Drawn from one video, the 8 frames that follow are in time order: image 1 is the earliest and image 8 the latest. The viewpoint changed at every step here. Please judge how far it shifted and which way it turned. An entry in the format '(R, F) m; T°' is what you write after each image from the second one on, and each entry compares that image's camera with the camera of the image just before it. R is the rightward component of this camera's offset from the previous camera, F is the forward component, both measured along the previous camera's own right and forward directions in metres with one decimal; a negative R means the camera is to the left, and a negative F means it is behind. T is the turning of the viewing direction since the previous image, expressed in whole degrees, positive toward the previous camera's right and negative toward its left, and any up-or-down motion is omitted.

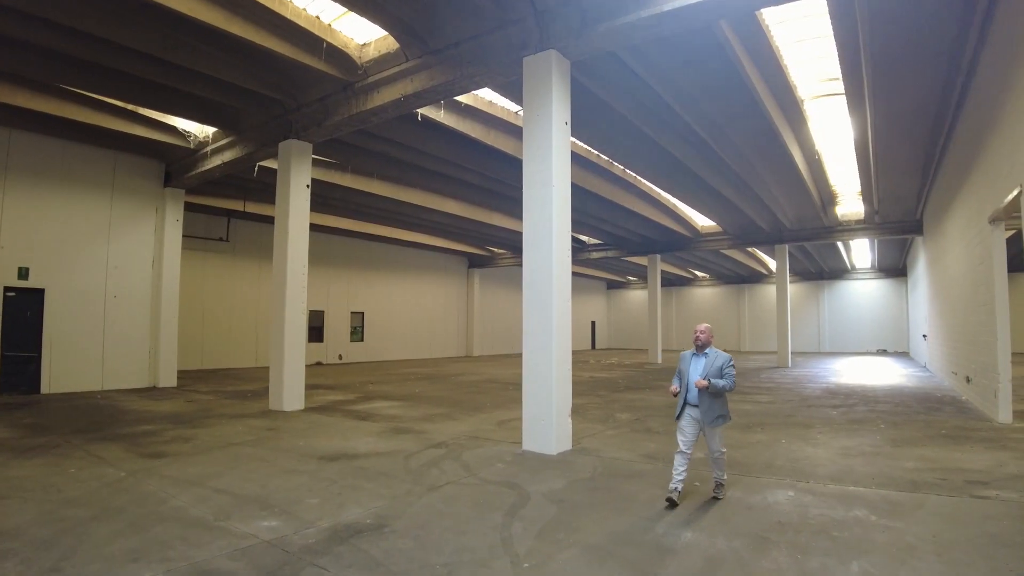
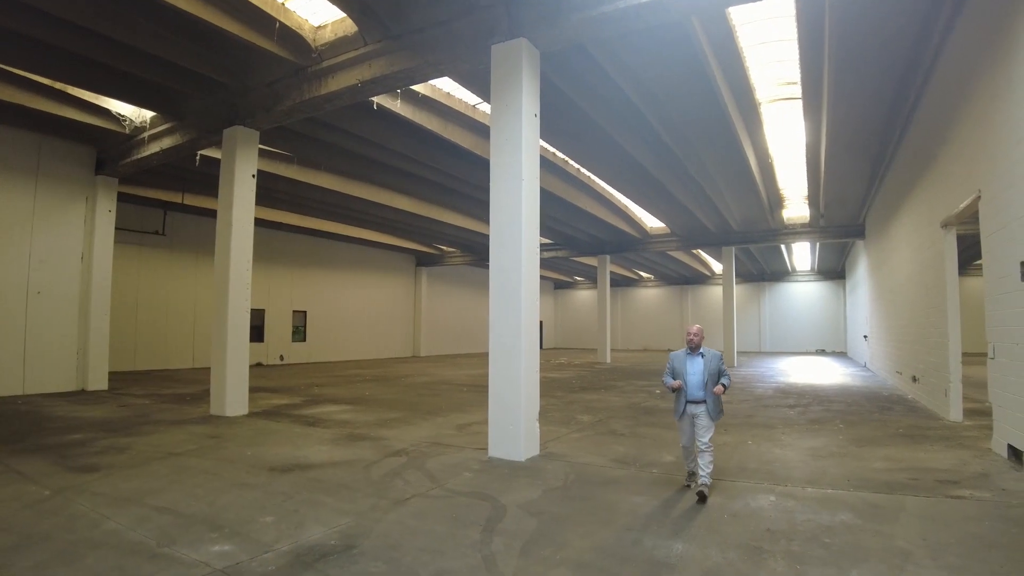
(-0.2, +0.3) m; +5°
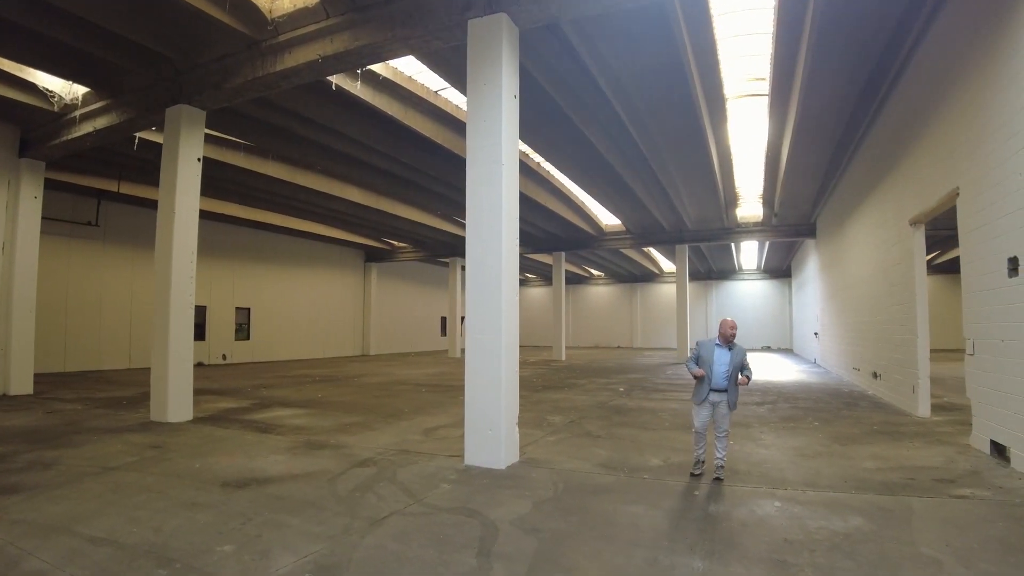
(-0.2, +0.4) m; +4°
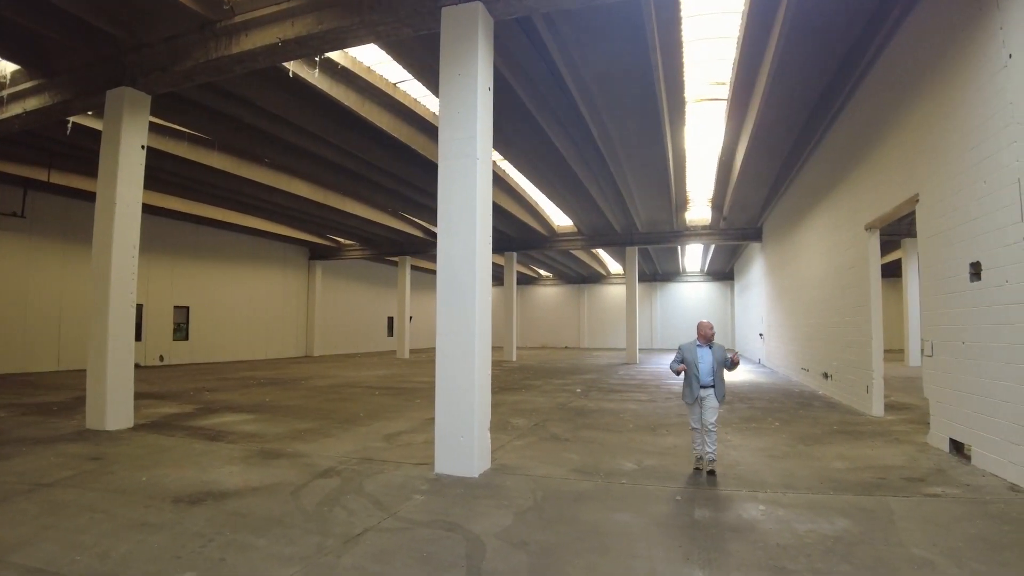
(-0.2, +0.2) m; +5°
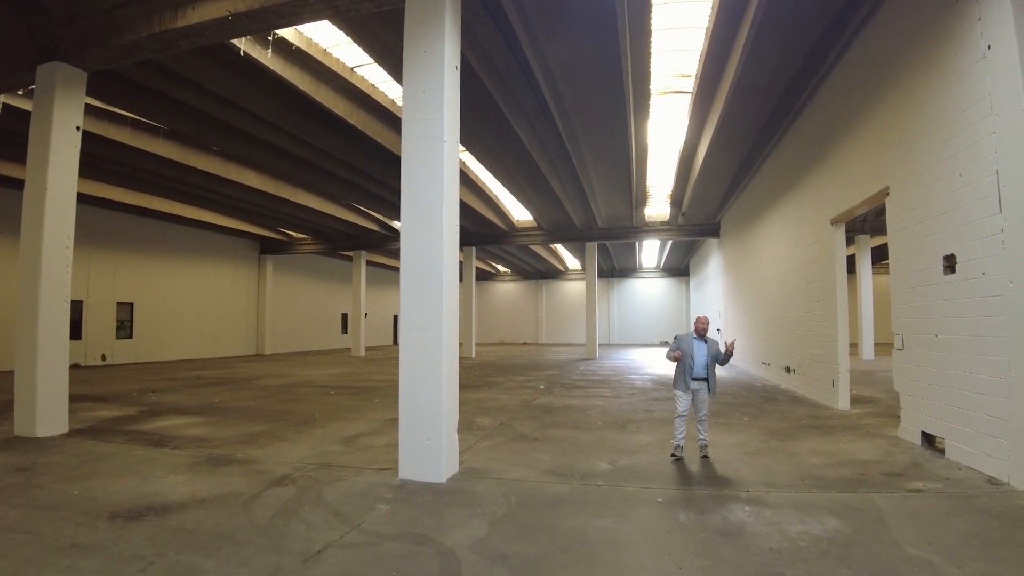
(-0.1, +0.3) m; +4°
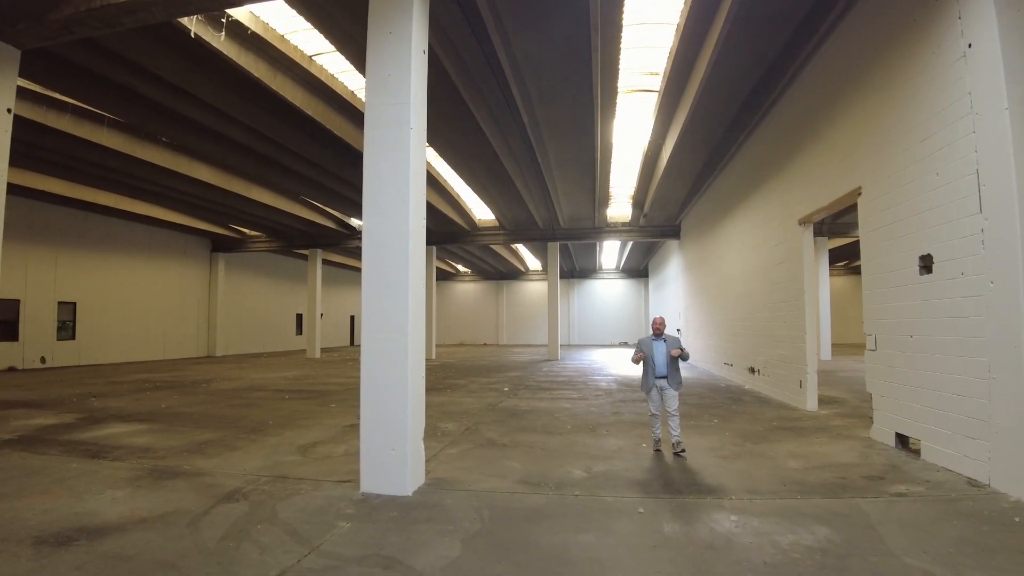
(-0.1, +0.3) m; +3°
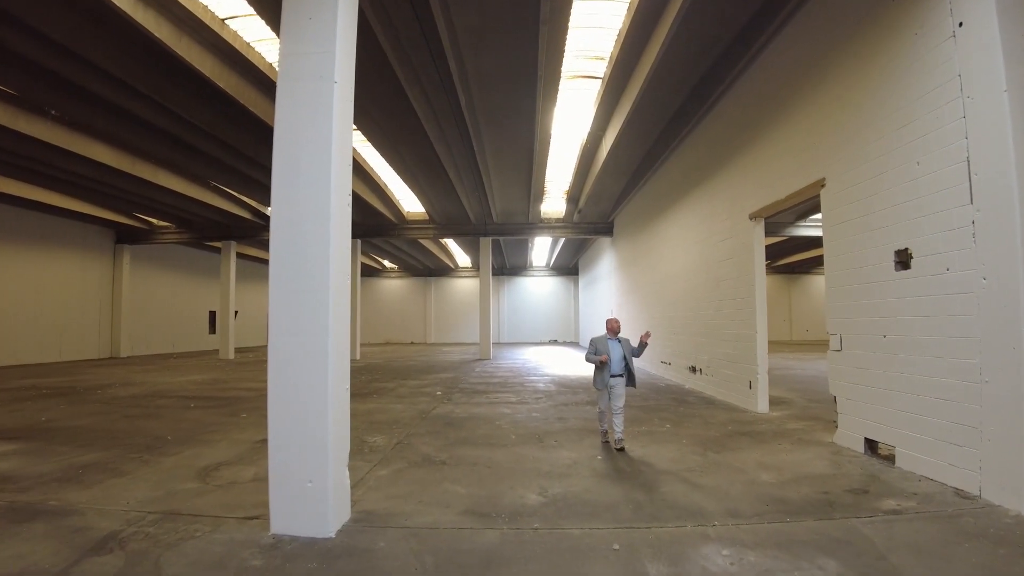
(-0.1, +0.7) m; +6°
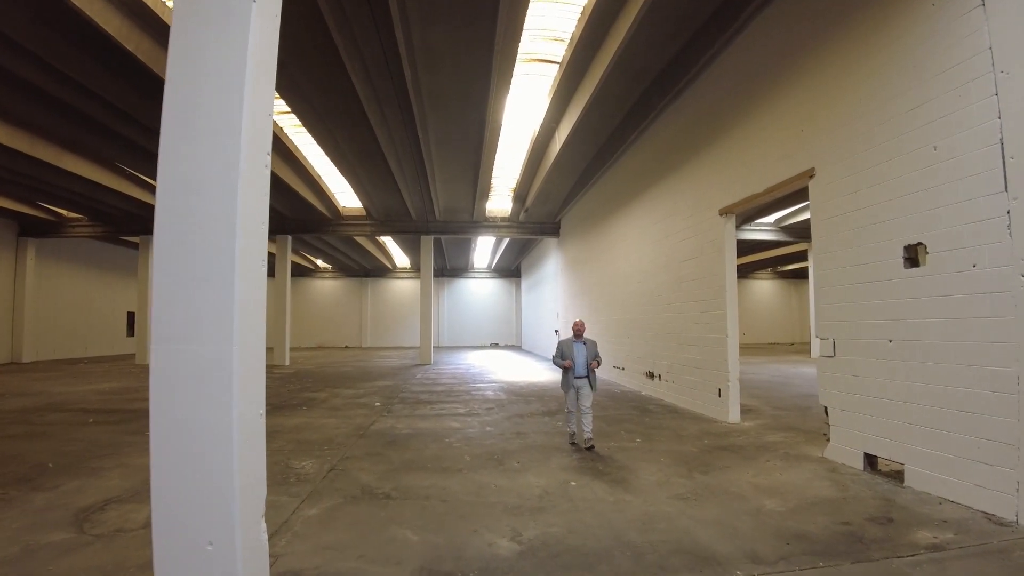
(-0.1, +0.8) m; +5°
